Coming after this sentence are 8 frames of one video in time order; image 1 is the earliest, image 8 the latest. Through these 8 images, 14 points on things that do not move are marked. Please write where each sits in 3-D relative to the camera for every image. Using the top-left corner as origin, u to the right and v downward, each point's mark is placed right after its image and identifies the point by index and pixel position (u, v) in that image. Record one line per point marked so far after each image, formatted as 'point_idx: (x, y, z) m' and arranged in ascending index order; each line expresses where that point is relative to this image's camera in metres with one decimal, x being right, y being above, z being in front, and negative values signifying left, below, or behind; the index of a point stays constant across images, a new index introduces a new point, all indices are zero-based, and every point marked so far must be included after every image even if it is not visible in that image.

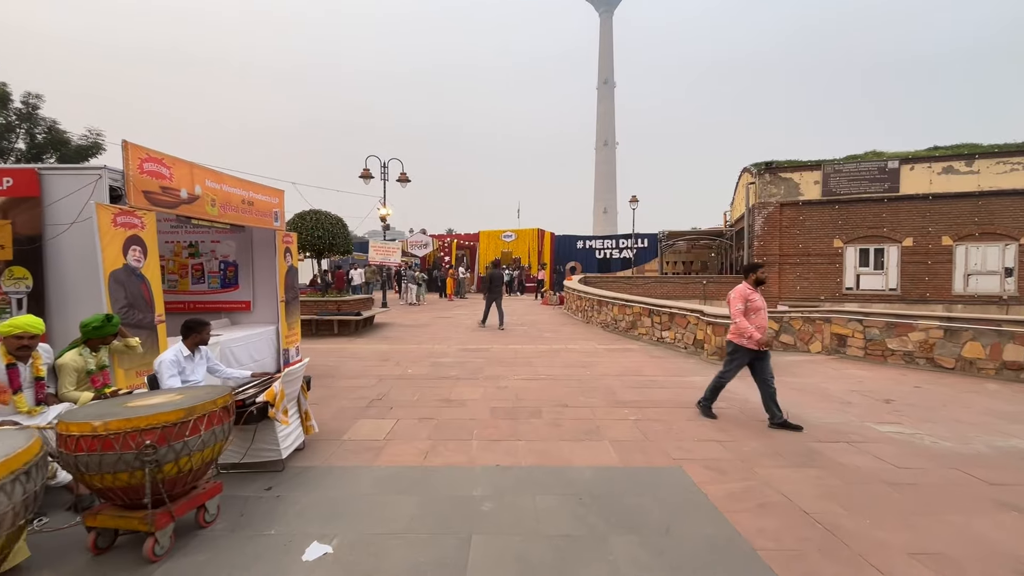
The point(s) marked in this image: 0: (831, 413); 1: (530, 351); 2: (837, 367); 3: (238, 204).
0: (+3.8, -1.5, +5.2) m
1: (+0.4, -1.3, +8.9) m
2: (+5.8, -1.4, +7.9) m
3: (-3.6, +1.1, +5.9) m
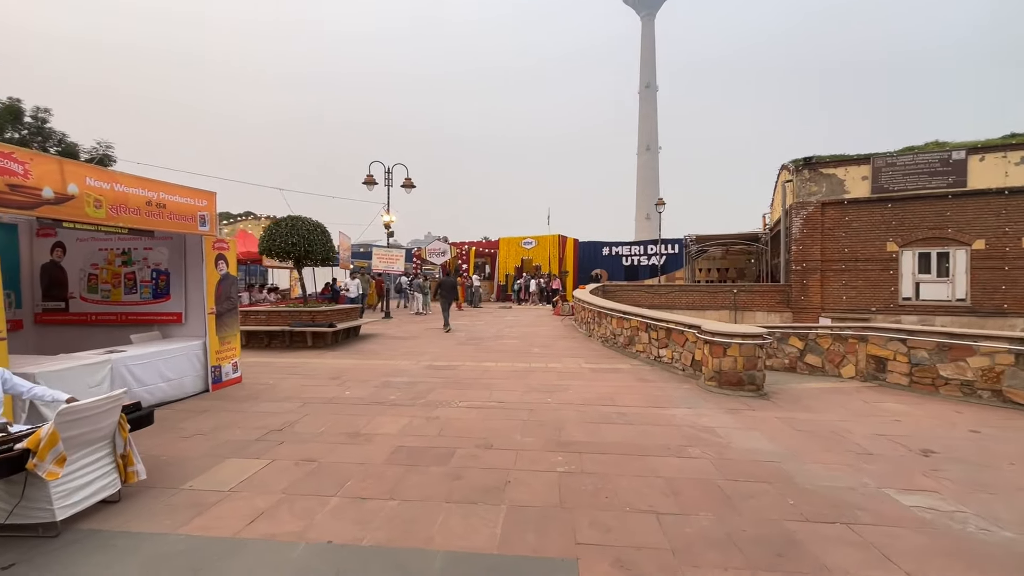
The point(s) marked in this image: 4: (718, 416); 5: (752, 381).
0: (+2.8, -1.6, +3.9) m
1: (-0.2, -1.5, +7.8) m
2: (+5.1, -1.6, +6.3) m
3: (-4.4, +1.0, +5.3) m
4: (+2.5, -1.5, +5.3) m
5: (+3.4, -1.3, +6.3) m
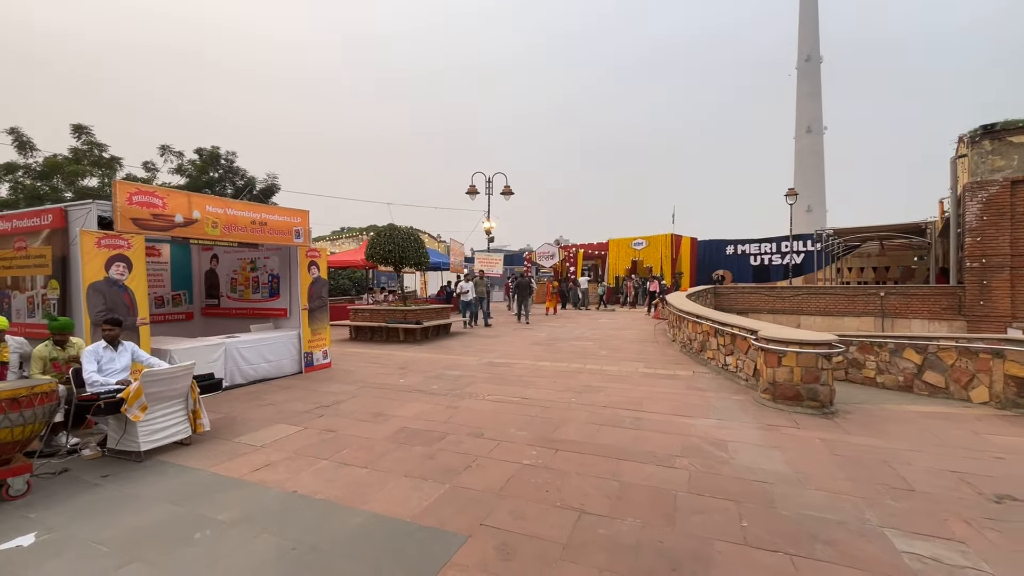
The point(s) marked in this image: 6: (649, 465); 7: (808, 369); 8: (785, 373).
0: (+2.5, -1.6, +3.3) m
1: (+0.7, -1.5, +8.0) m
2: (+5.3, -1.6, +5.0) m
3: (-4.1, +1.0, +6.8) m
4: (+2.5, -1.5, +4.8) m
5: (+3.7, -1.3, +5.5) m
6: (+1.2, -1.6, +3.9) m
7: (+3.7, -1.0, +5.5) m
8: (+3.5, -1.1, +5.6) m
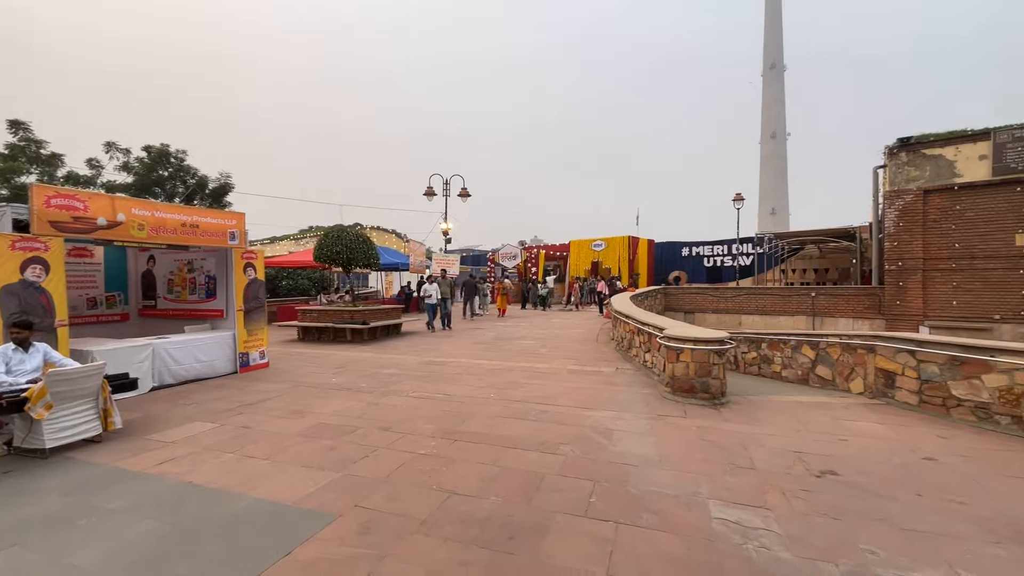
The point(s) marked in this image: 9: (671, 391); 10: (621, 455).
0: (+1.5, -1.6, +3.8) m
1: (-0.5, -1.5, +8.3) m
2: (+4.3, -1.6, +5.6) m
3: (-5.2, +0.9, +6.9) m
4: (+1.5, -1.6, +5.3) m
5: (+2.6, -1.4, +6.0) m
6: (+0.2, -1.6, +4.3) m
7: (+2.6, -1.0, +6.0) m
8: (+2.3, -1.1, +6.1) m
9: (+2.2, -1.4, +6.2) m
10: (+1.0, -1.6, +4.2) m
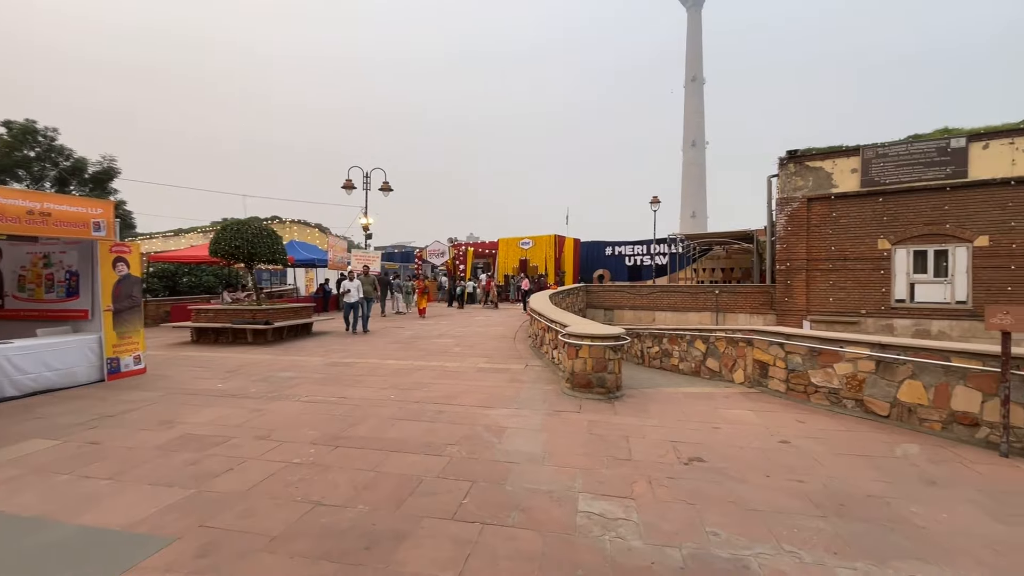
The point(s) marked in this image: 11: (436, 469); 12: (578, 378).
0: (+0.4, -1.6, +3.8) m
1: (-2.2, -1.5, +8.1) m
2: (+3.0, -1.6, +6.0) m
3: (-6.7, +1.0, +6.0) m
4: (+0.2, -1.6, +5.3) m
5: (+1.2, -1.3, +6.2) m
6: (-0.9, -1.6, +4.2) m
7: (+1.2, -1.0, +6.2) m
8: (+1.0, -1.1, +6.3) m
9: (+0.8, -1.4, +6.4) m
10: (-0.1, -1.6, +4.2) m
11: (-0.7, -1.6, +3.9) m
12: (+0.9, -1.3, +6.3) m
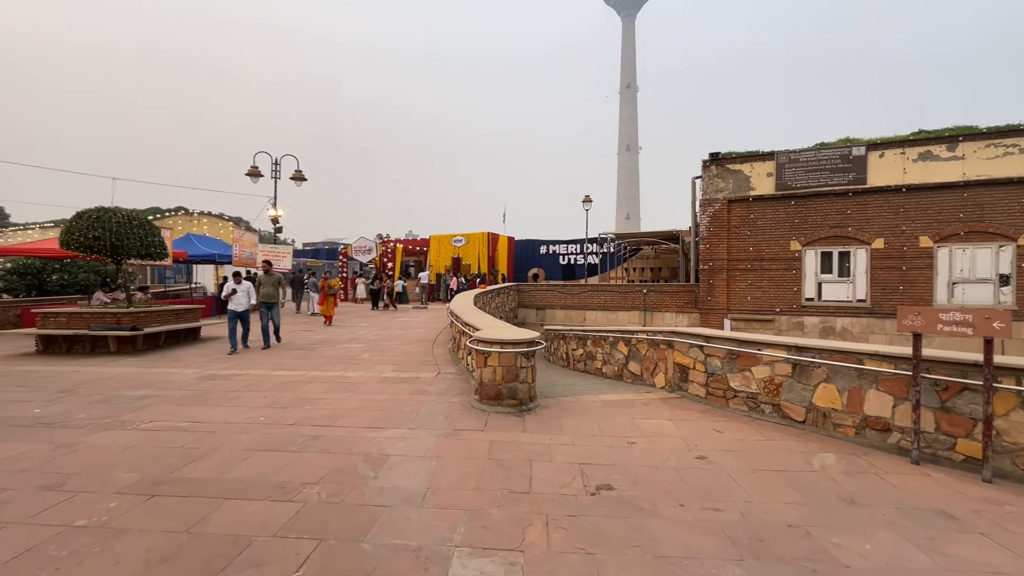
0: (-0.5, -1.6, +3.1) m
1: (-3.6, -1.5, +7.0) m
2: (+1.7, -1.6, +5.6) m
3: (-7.8, +1.0, +4.3) m
4: (-0.9, -1.6, +4.5) m
5: (0.0, -1.3, +5.5) m
6: (-1.9, -1.6, +3.3) m
7: (0.0, -1.0, +5.5) m
8: (-0.3, -1.1, +5.6) m
9: (-0.4, -1.4, +5.7) m
10: (-1.0, -1.6, +3.4) m
11: (-1.6, -1.6, +3.0) m
12: (-0.3, -1.3, +5.6) m
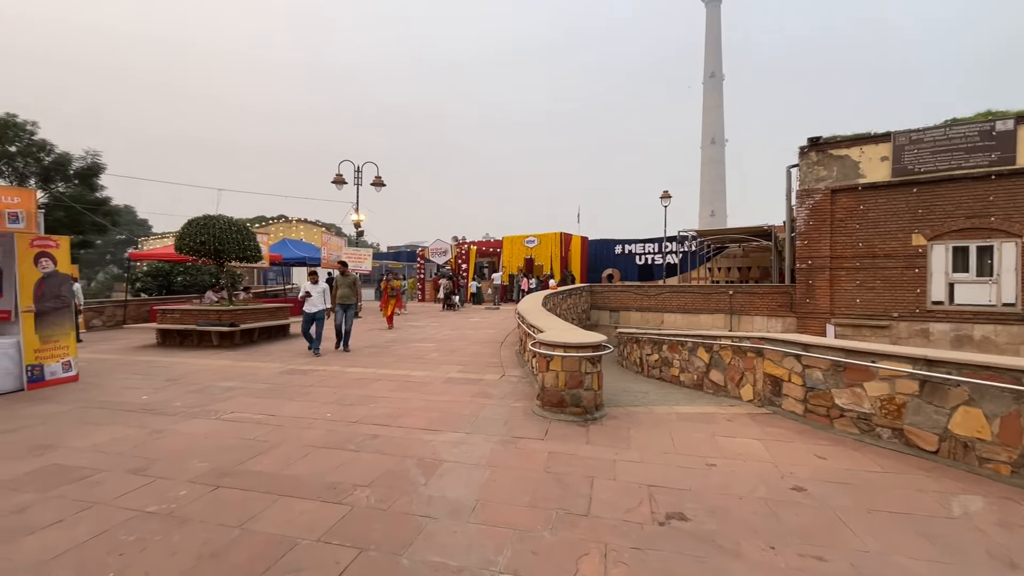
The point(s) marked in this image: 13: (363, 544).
0: (-0.1, -1.6, +2.8) m
1: (-2.6, -1.4, +7.2) m
2: (+2.5, -1.6, +4.9) m
3: (-7.1, +1.0, +5.2) m
4: (-0.3, -1.5, +4.3) m
5: (+0.8, -1.3, +5.2) m
6: (-1.5, -1.6, +3.3) m
7: (+0.7, -1.0, +5.2) m
8: (+0.5, -1.1, +5.3) m
9: (+0.3, -1.4, +5.3) m
10: (-0.6, -1.6, +3.3) m
11: (-1.3, -1.6, +3.0) m
12: (+0.5, -1.3, +5.3) m
13: (-0.9, -1.6, +2.8) m
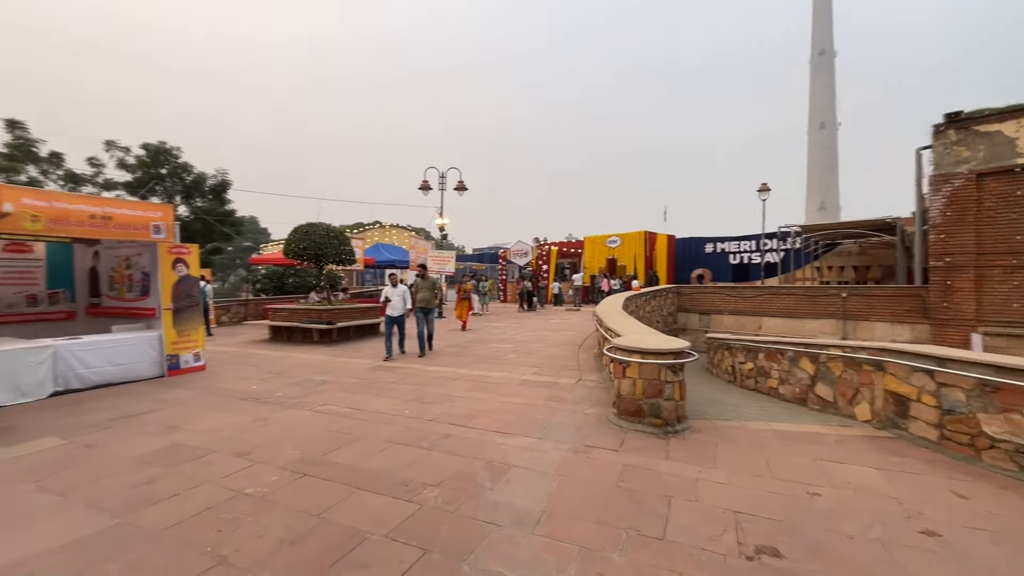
0: (+0.3, -1.6, +2.7) m
1: (-1.3, -1.5, +7.4) m
2: (+3.2, -1.6, +4.3) m
3: (-6.2, +1.0, +6.4) m
4: (+0.4, -1.6, +4.2) m
5: (+1.6, -1.4, +4.8) m
6: (-1.0, -1.6, +3.4) m
7: (+1.5, -1.0, +4.8) m
8: (+1.3, -1.1, +5.0) m
9: (+1.2, -1.4, +5.1) m
10: (-0.1, -1.6, +3.2) m
11: (-0.8, -1.6, +3.0) m
12: (+1.3, -1.3, +5.0) m
13: (-0.5, -1.6, +2.8) m
